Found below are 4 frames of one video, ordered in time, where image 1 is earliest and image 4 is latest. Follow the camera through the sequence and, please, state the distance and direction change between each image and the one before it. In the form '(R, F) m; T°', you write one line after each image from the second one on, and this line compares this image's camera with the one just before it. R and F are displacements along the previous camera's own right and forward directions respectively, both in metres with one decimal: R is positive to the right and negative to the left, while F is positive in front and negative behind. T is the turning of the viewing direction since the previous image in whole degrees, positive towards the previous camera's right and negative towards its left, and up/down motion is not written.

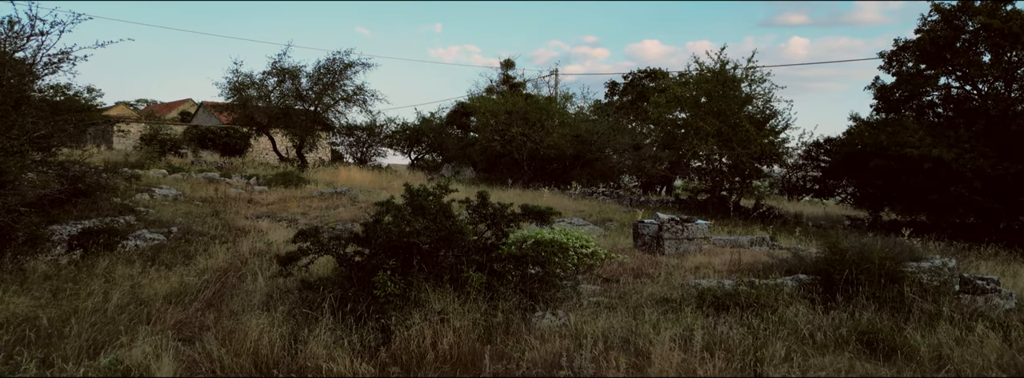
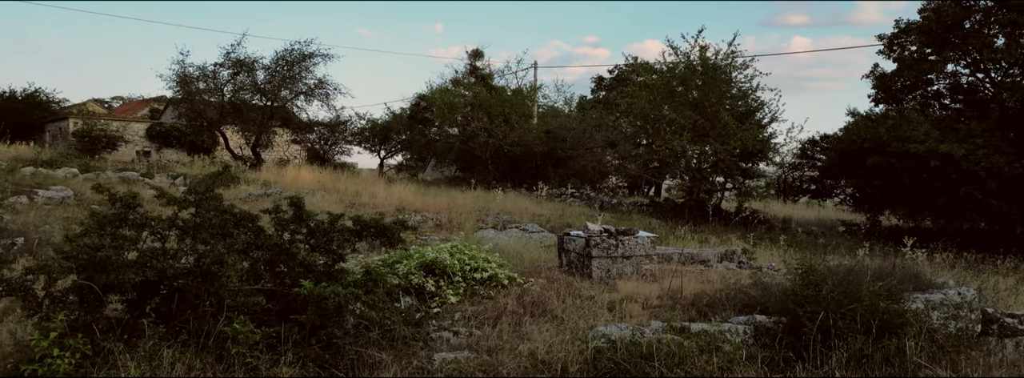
(+1.4, +1.8) m; 0°
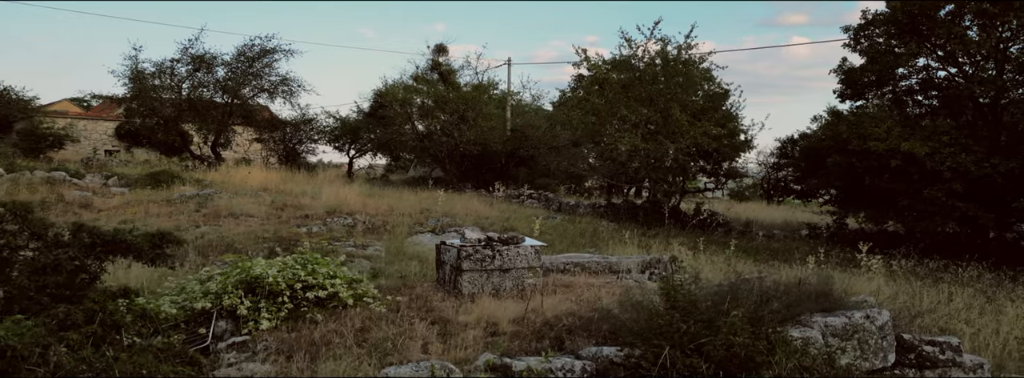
(+1.4, +0.8) m; 0°
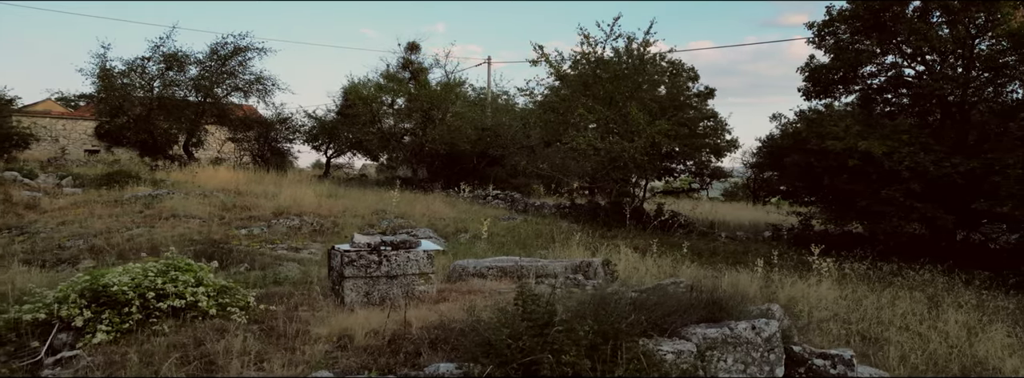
(+1.0, +0.3) m; 0°
